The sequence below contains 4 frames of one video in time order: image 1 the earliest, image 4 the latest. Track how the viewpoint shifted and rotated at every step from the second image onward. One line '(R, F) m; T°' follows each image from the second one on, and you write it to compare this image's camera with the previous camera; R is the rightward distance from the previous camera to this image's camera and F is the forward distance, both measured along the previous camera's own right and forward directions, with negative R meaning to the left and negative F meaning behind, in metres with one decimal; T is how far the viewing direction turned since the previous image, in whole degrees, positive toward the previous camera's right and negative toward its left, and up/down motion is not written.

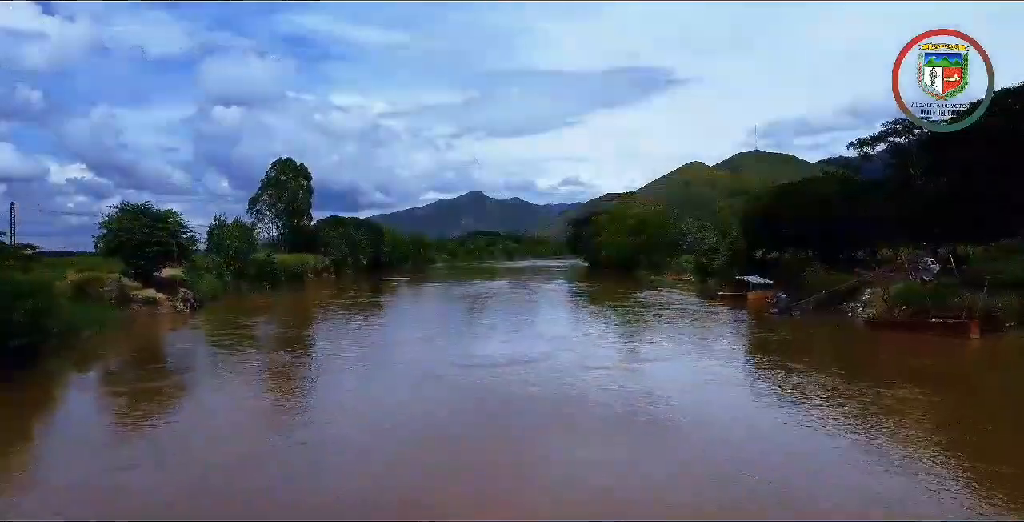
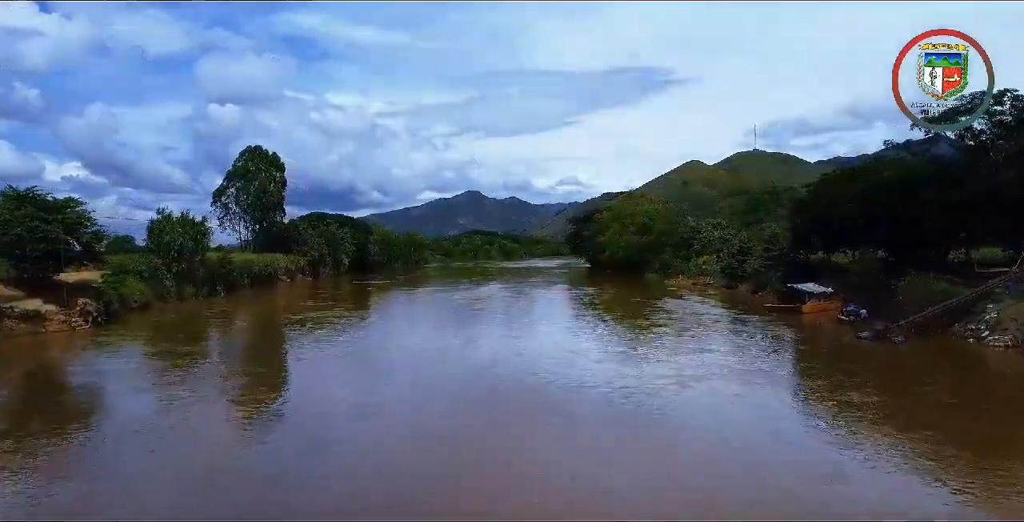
(+0.1, +1.2) m; 0°
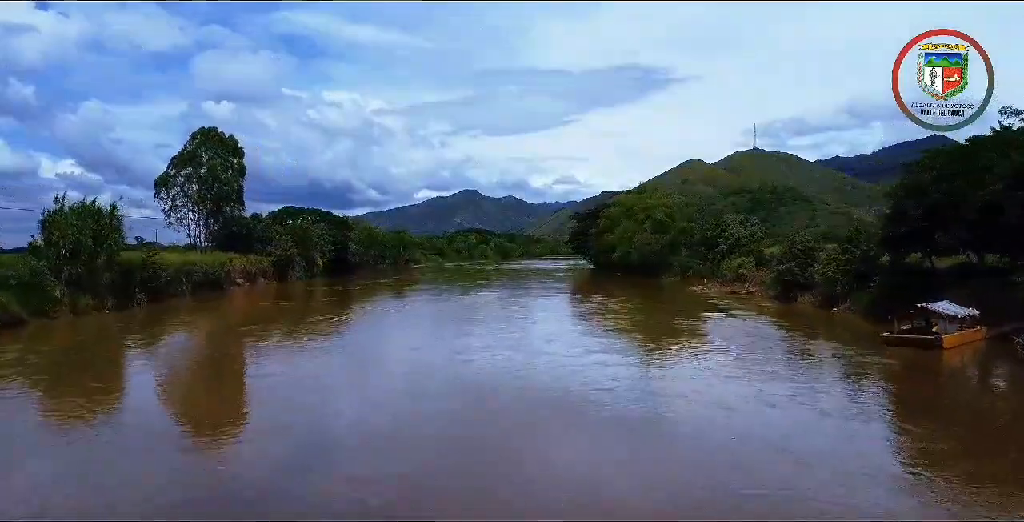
(0.0, +1.5) m; 0°
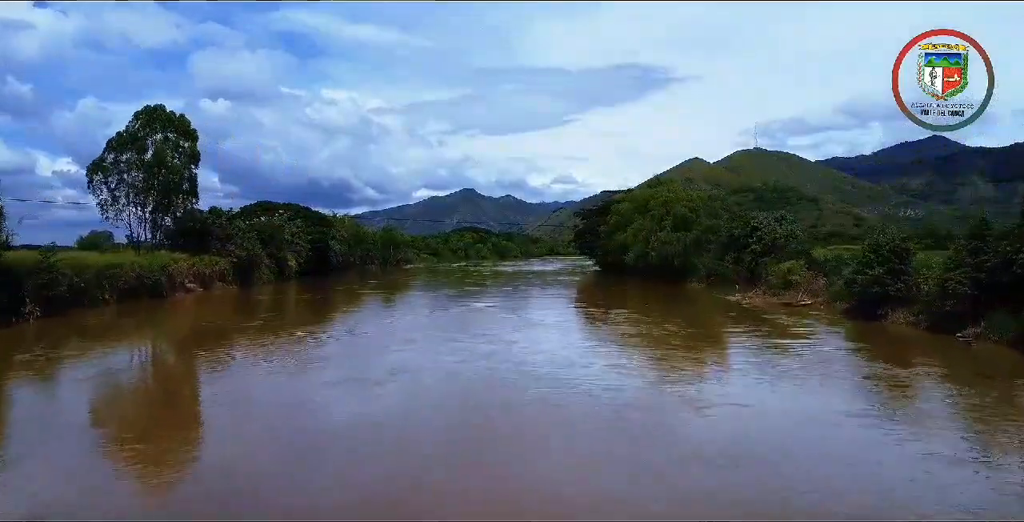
(0.0, +1.3) m; 0°
